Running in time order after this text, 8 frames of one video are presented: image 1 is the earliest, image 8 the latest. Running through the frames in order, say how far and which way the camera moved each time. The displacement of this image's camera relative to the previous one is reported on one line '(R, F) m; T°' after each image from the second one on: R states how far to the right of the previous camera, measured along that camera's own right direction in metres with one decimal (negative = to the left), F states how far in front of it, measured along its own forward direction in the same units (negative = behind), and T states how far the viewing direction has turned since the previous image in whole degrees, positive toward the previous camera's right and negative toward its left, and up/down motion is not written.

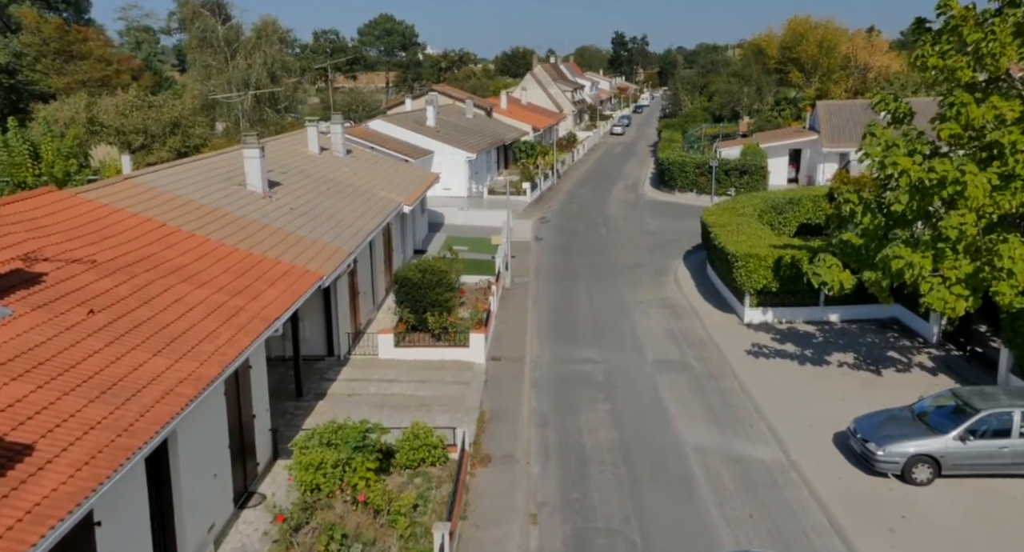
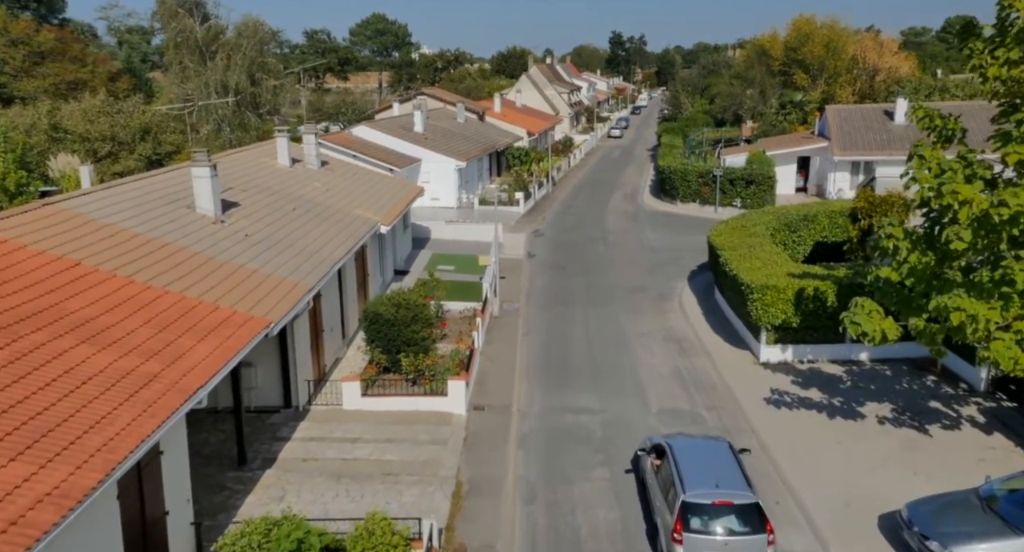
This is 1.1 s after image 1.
(+0.3, +2.6) m; 0°
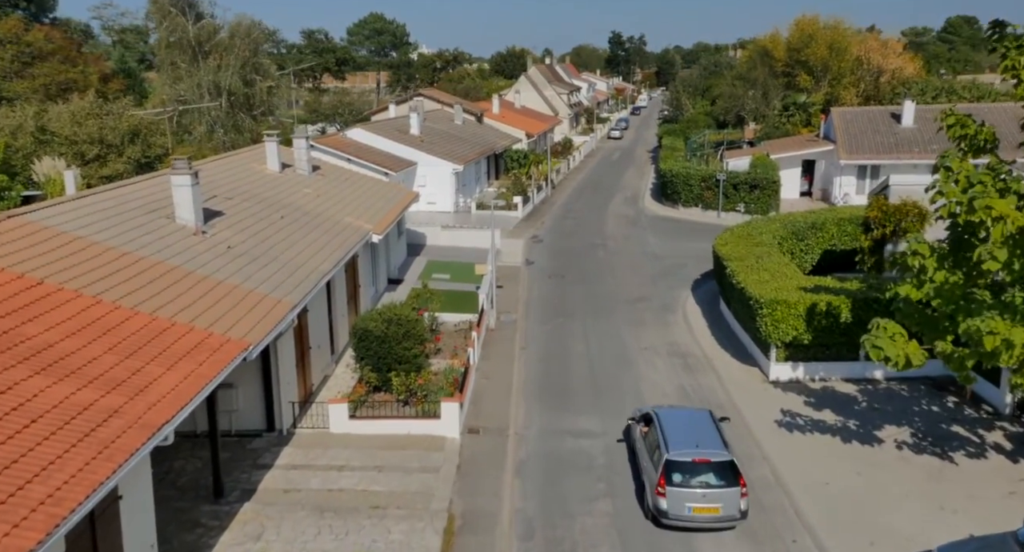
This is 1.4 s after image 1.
(0.0, +1.0) m; 0°
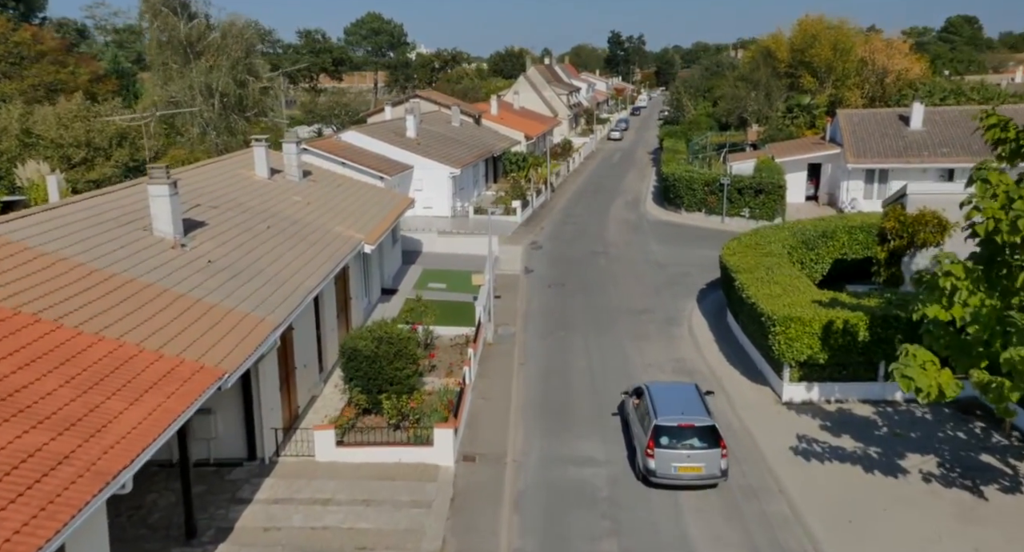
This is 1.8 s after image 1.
(0.0, +1.1) m; 0°
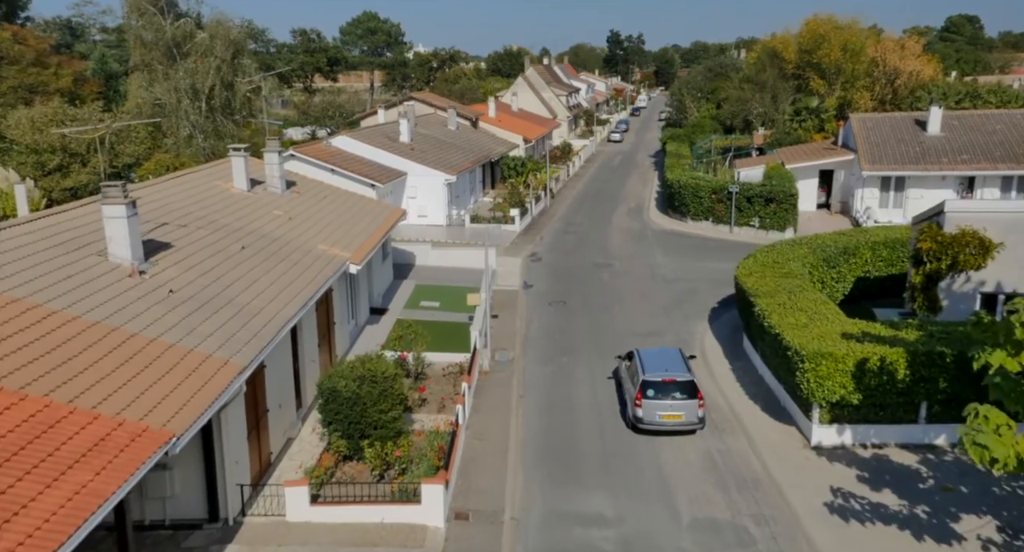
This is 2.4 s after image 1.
(0.0, +1.8) m; 0°
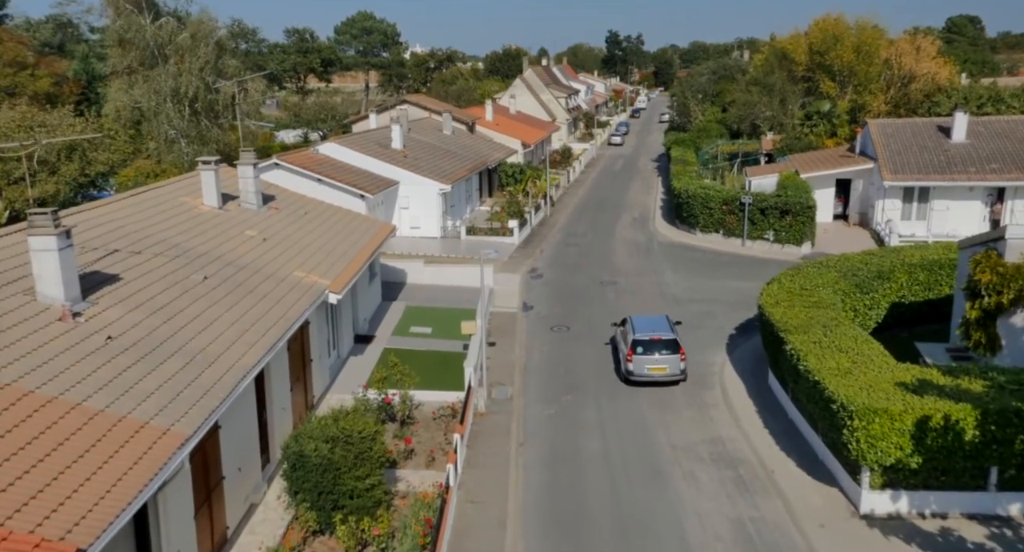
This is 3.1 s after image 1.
(0.0, +2.3) m; 0°
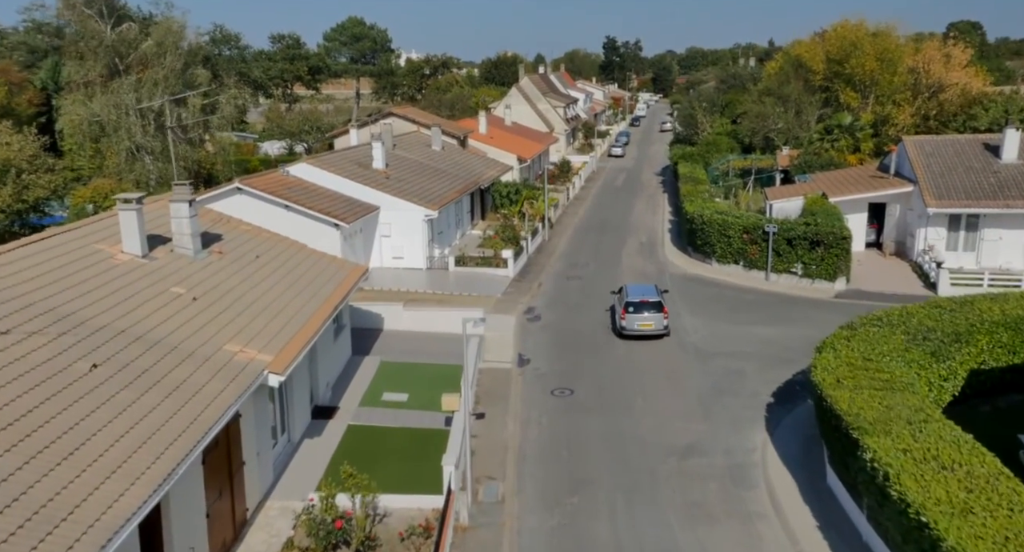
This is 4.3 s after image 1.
(+0.1, +4.1) m; 0°
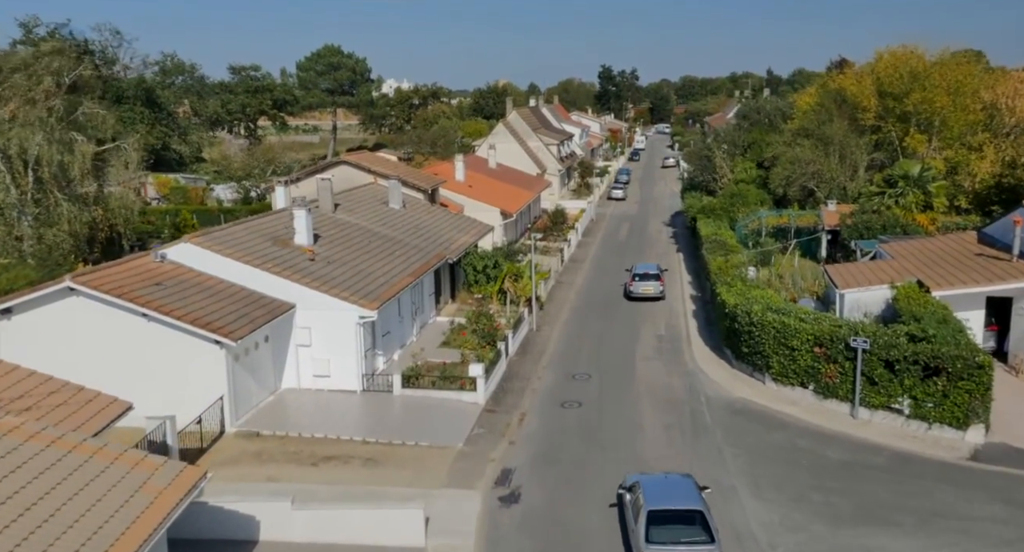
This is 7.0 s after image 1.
(+0.7, +10.0) m; 0°
